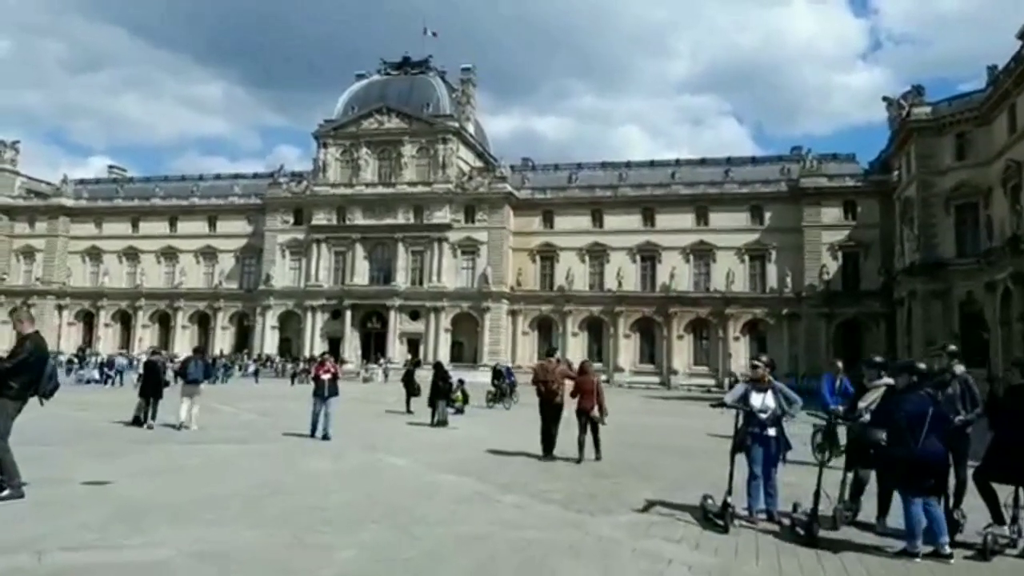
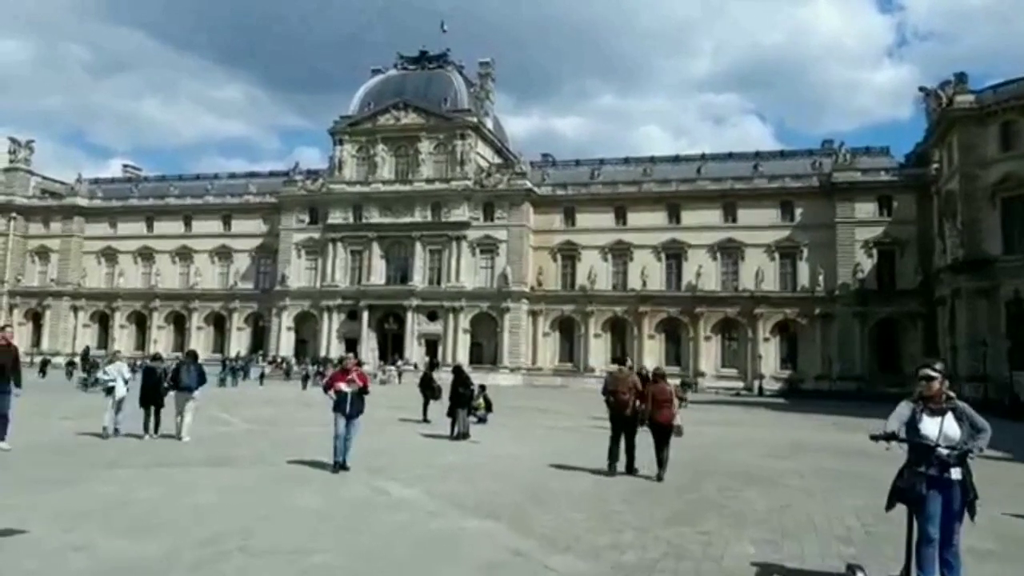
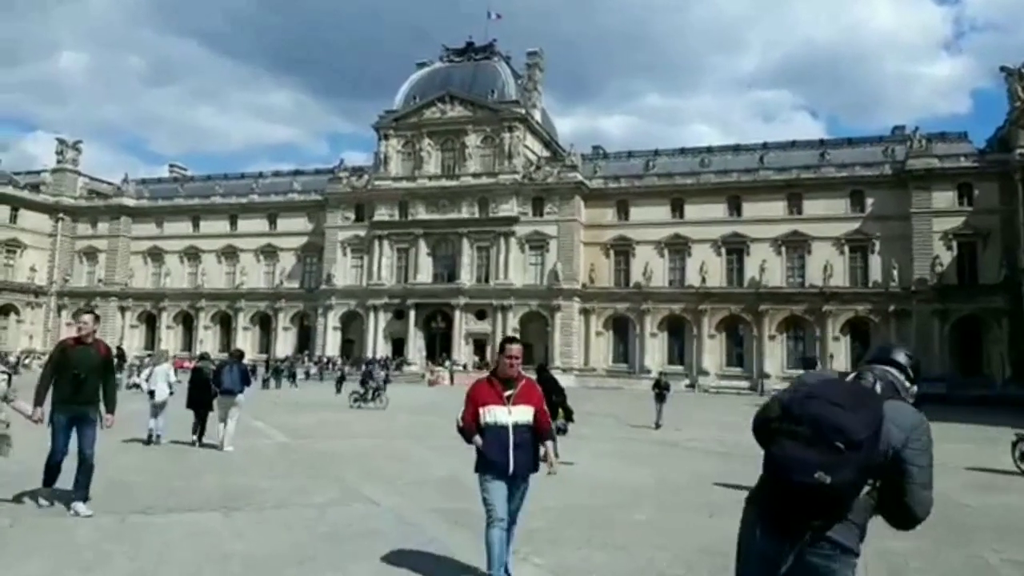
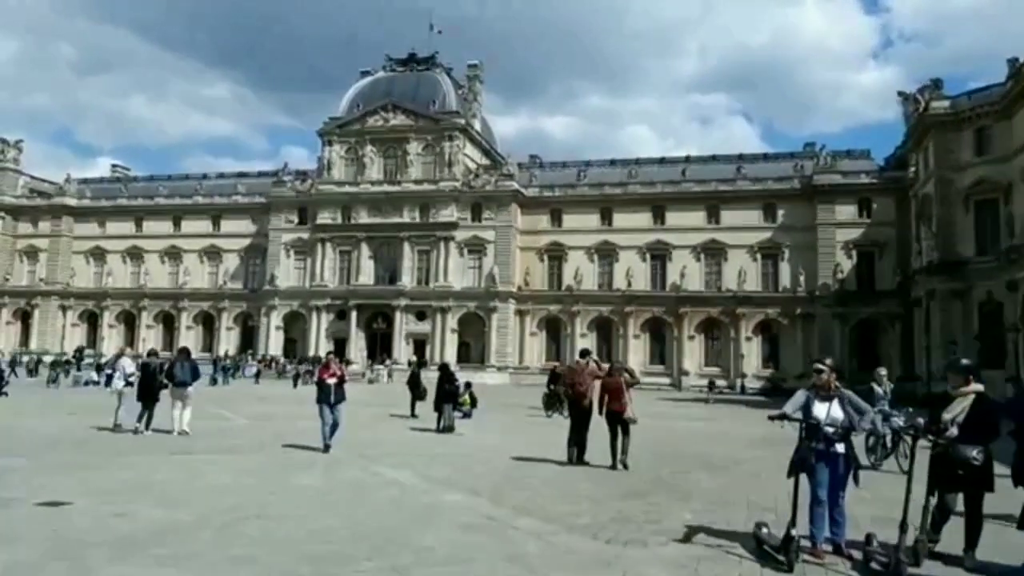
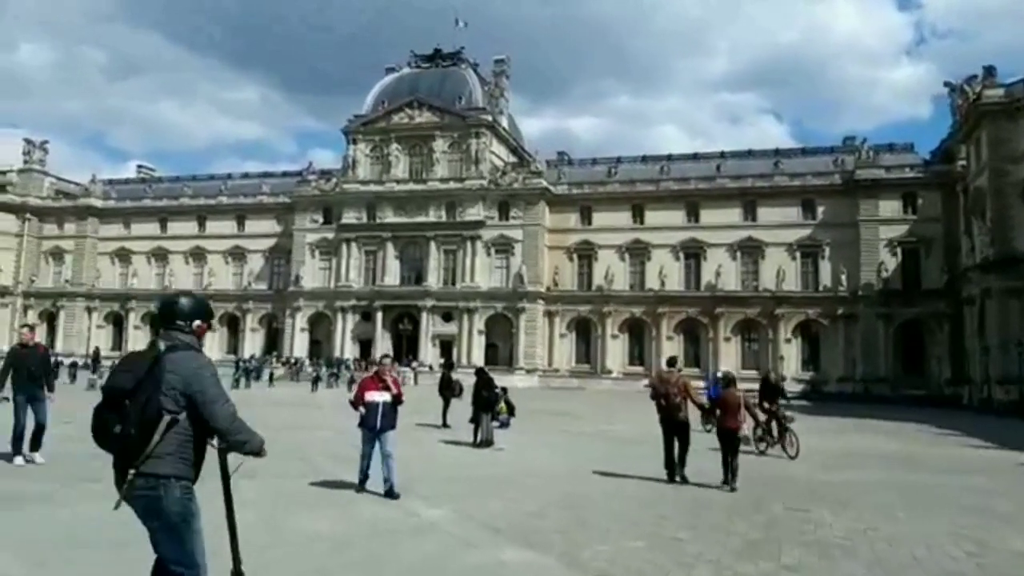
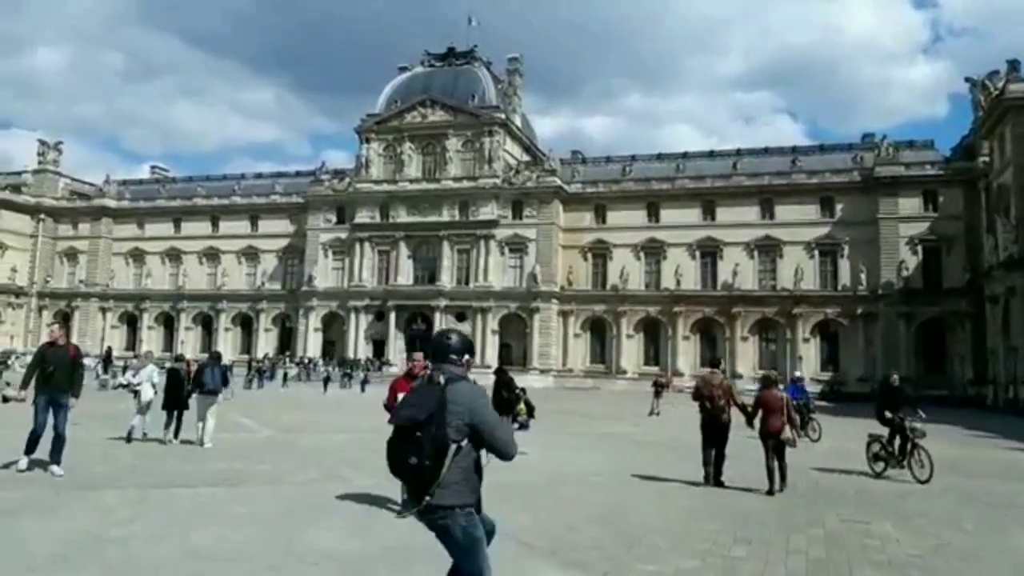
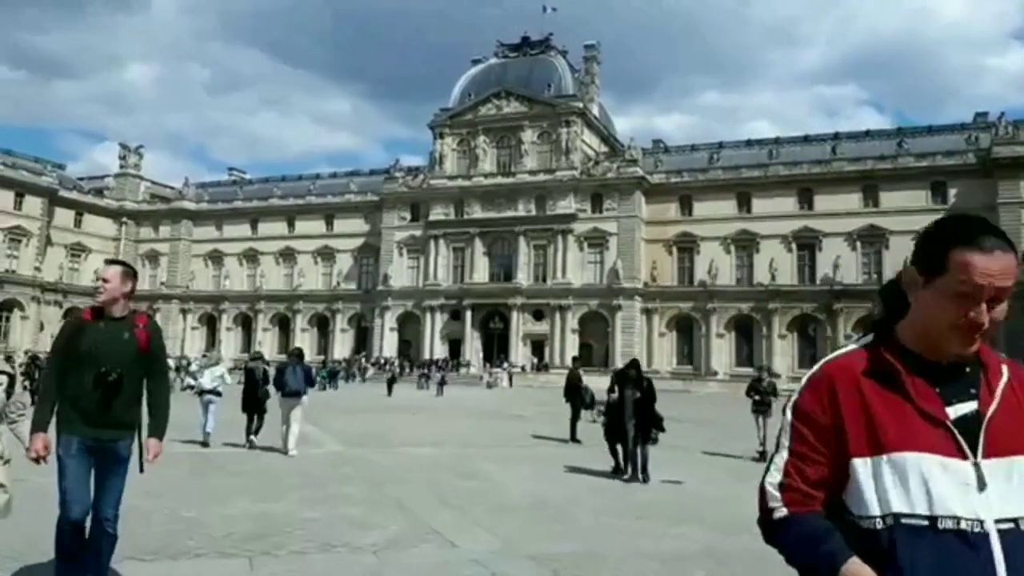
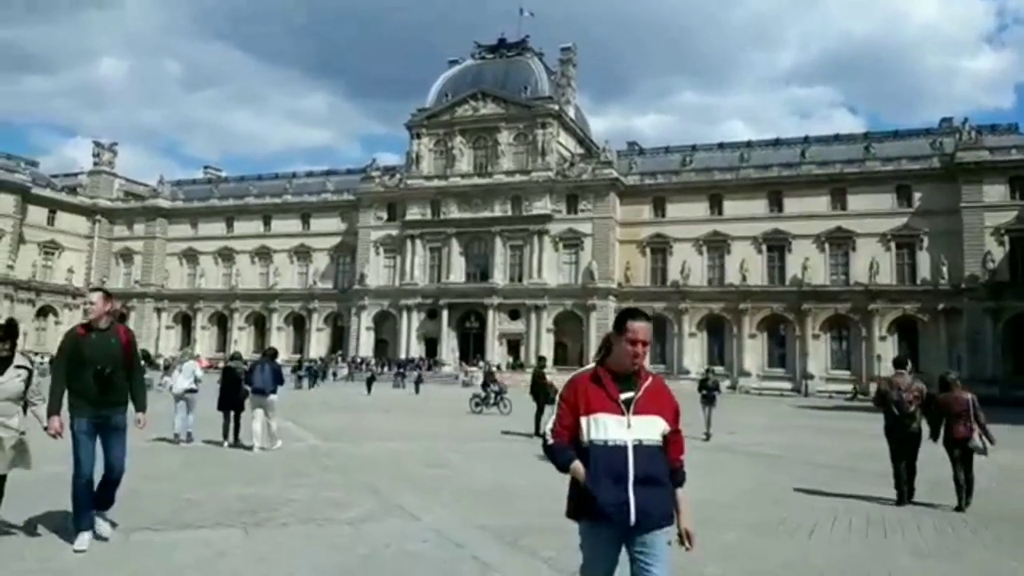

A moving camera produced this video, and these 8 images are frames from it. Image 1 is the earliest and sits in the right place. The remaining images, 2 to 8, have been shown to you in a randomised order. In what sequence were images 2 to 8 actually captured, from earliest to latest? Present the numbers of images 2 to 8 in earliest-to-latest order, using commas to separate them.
4, 2, 5, 6, 3, 8, 7
